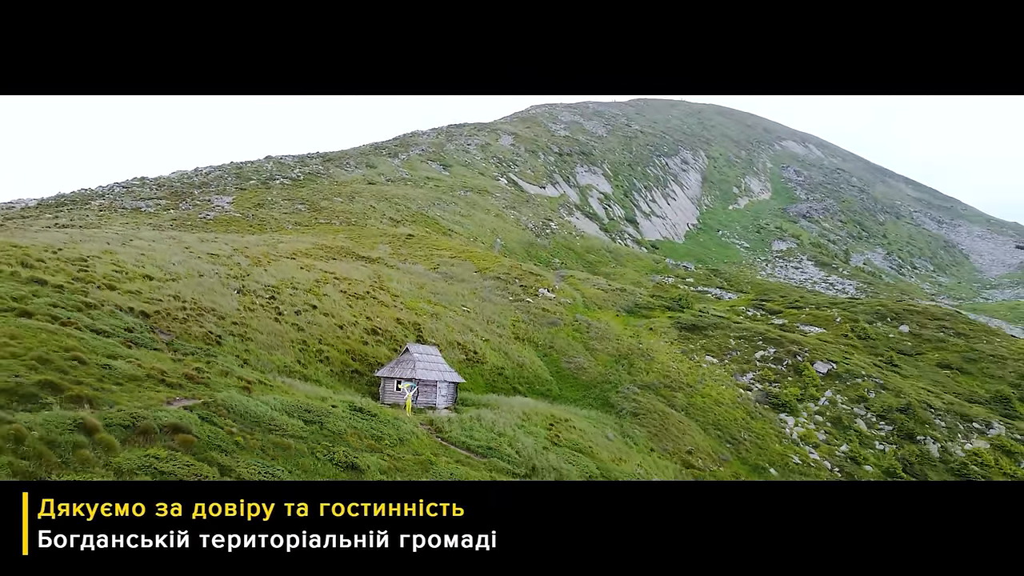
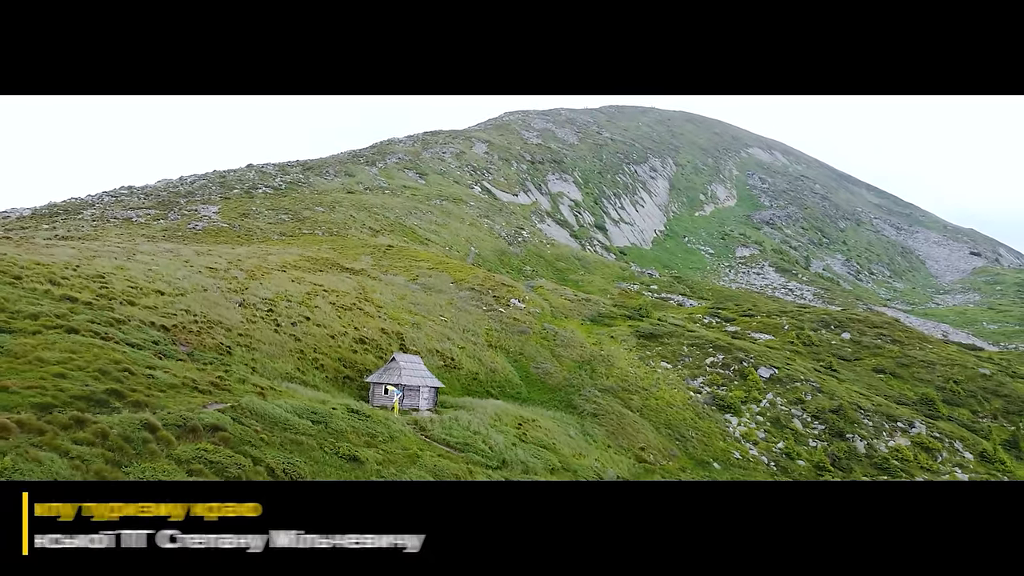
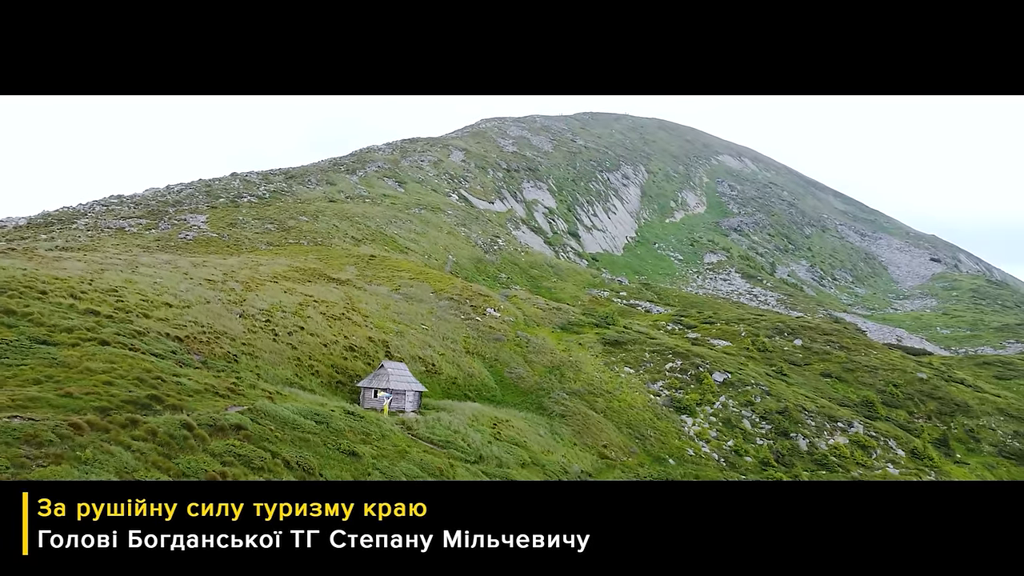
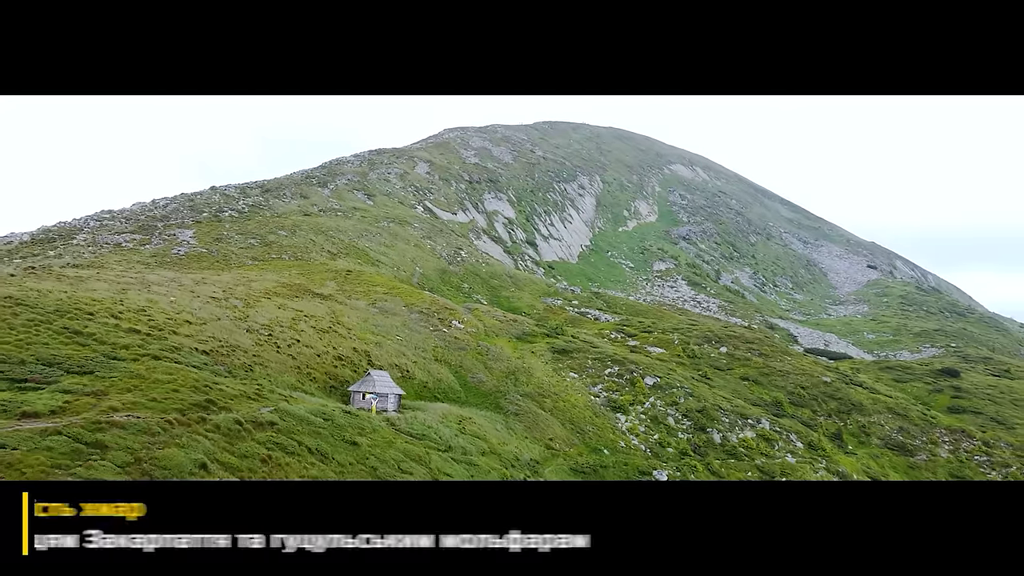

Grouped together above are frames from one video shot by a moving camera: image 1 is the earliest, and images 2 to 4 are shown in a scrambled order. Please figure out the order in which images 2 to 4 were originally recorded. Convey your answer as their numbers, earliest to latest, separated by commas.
2, 3, 4
